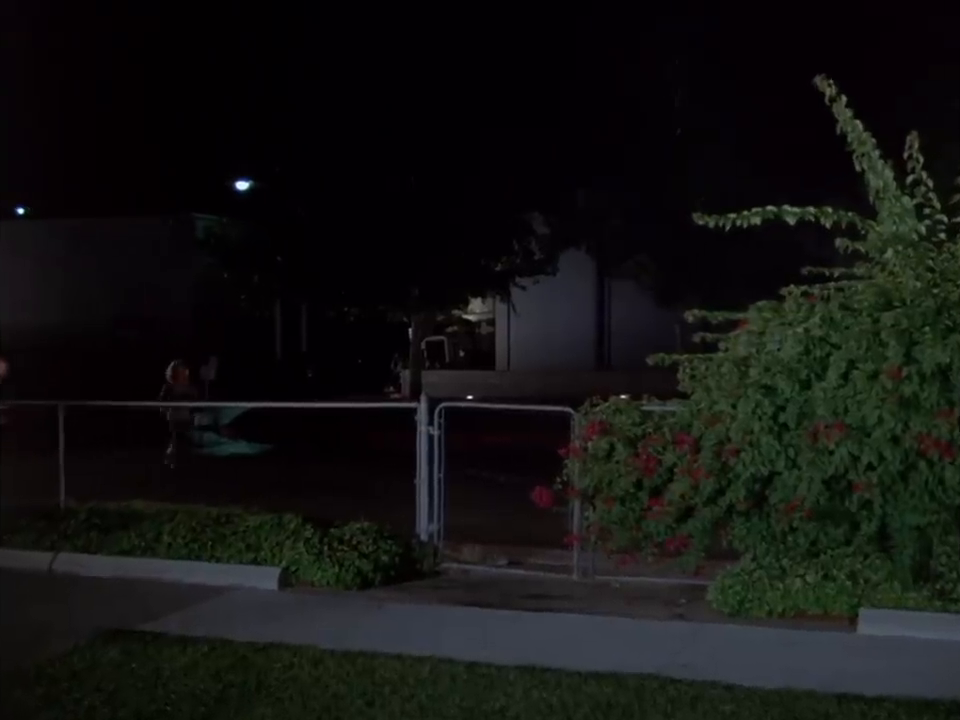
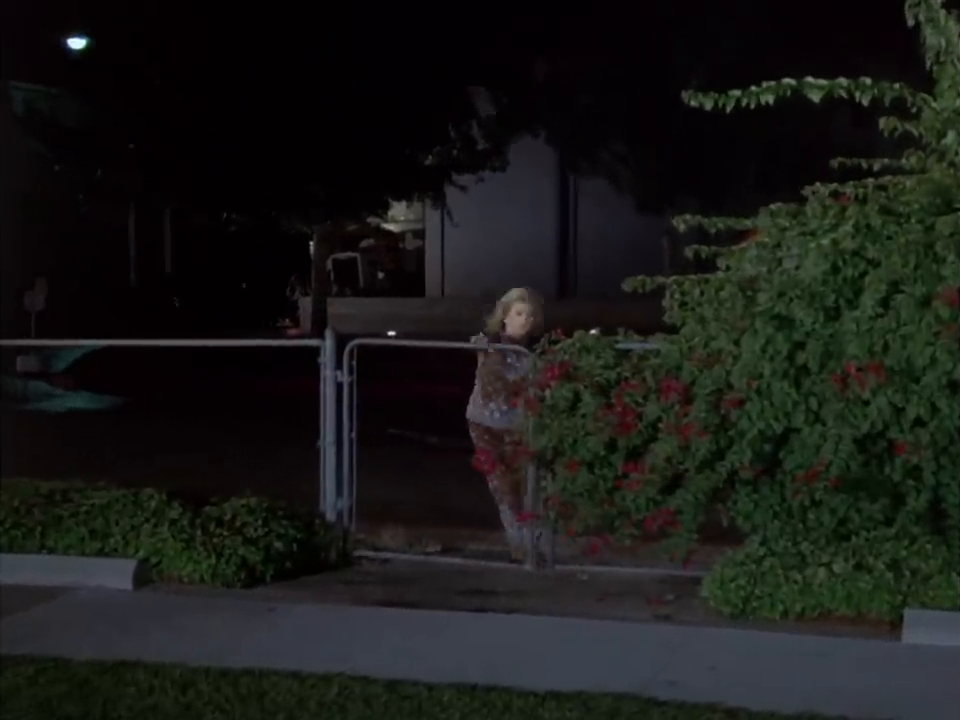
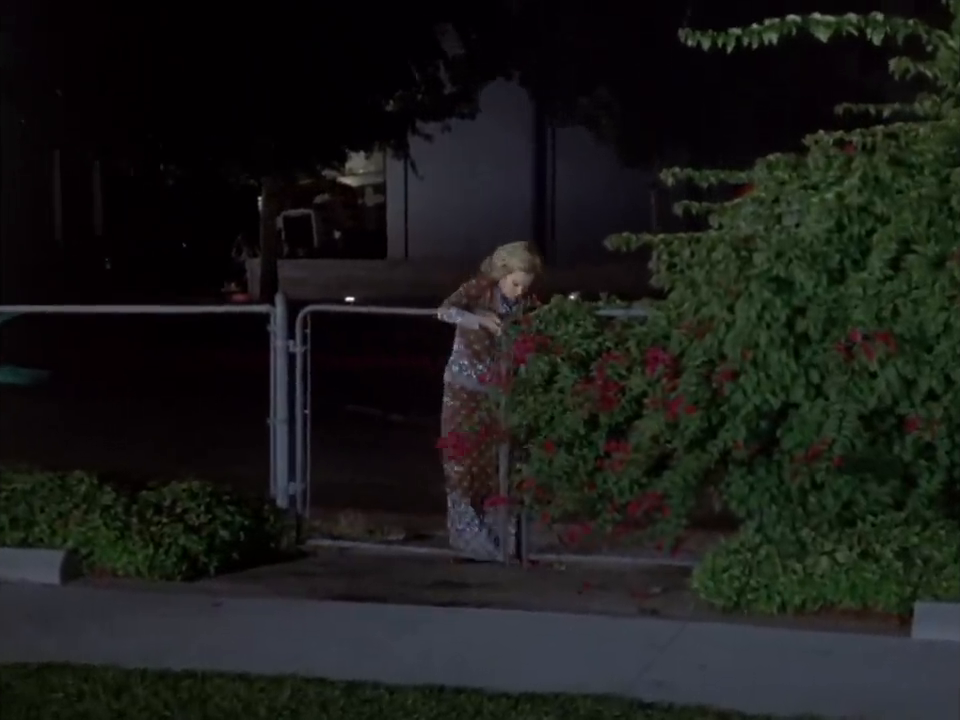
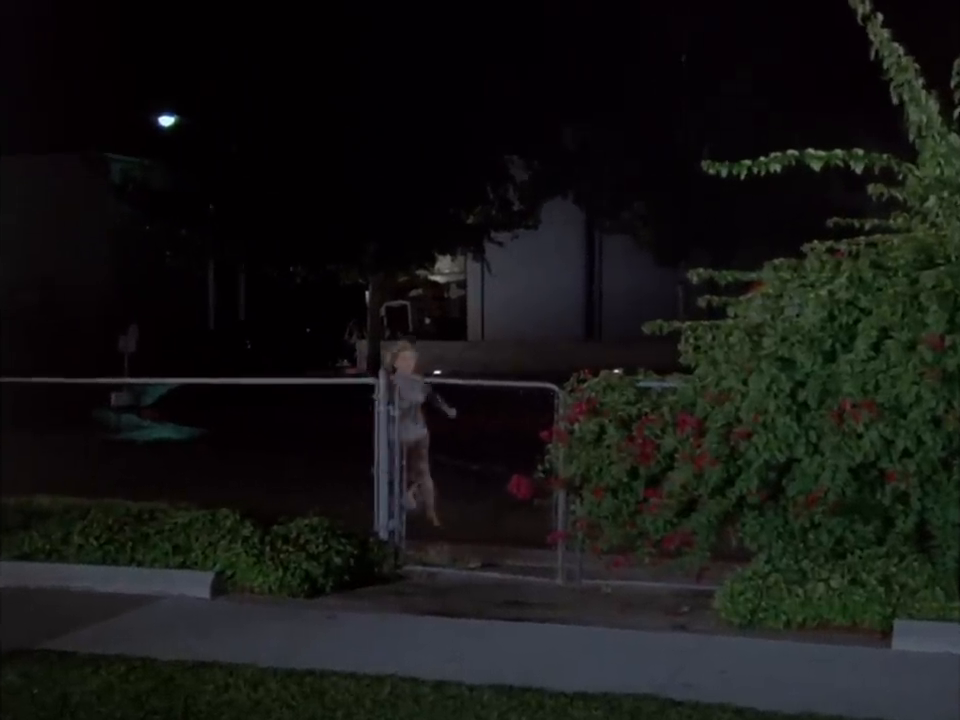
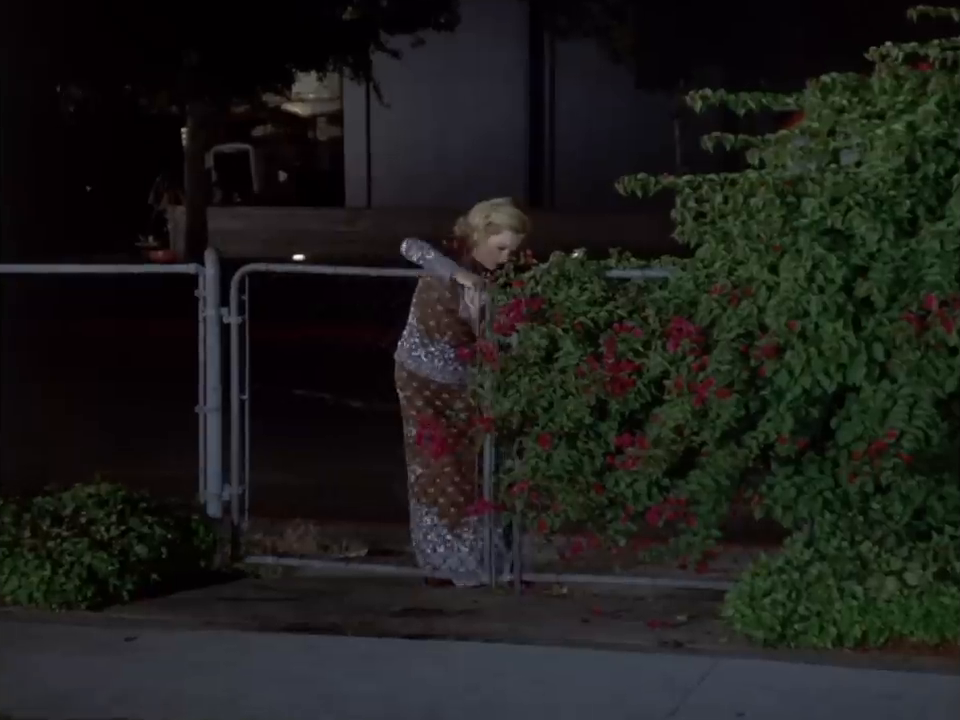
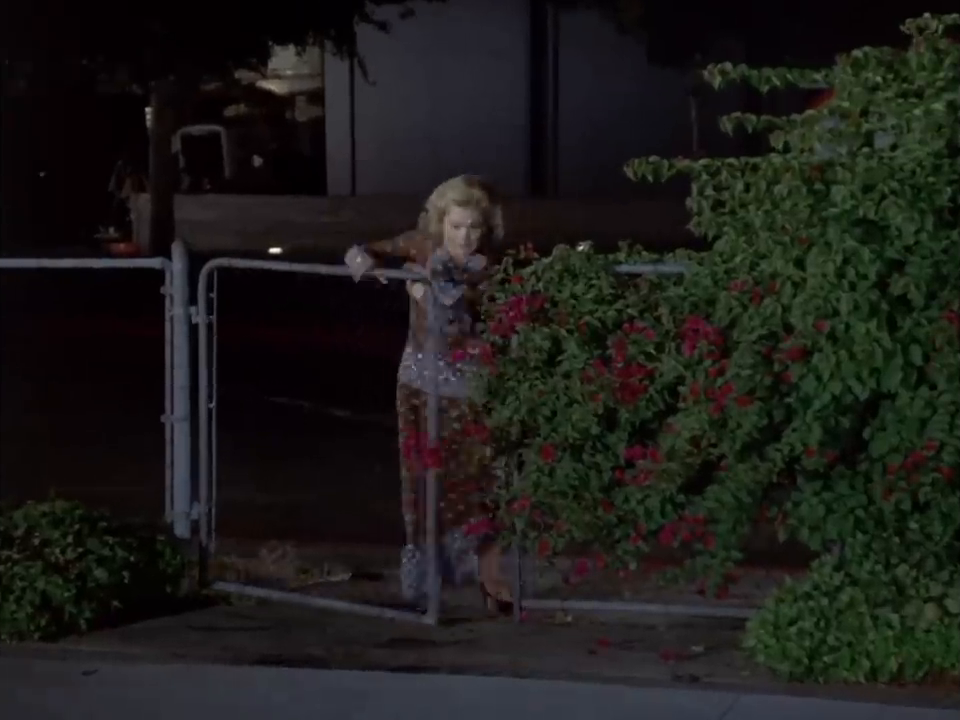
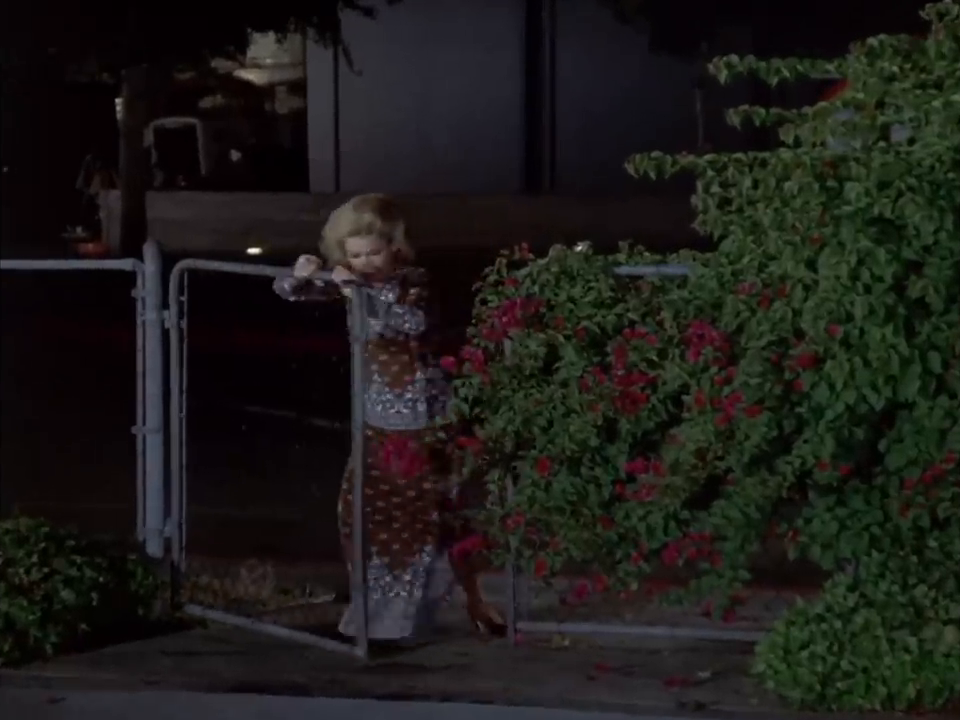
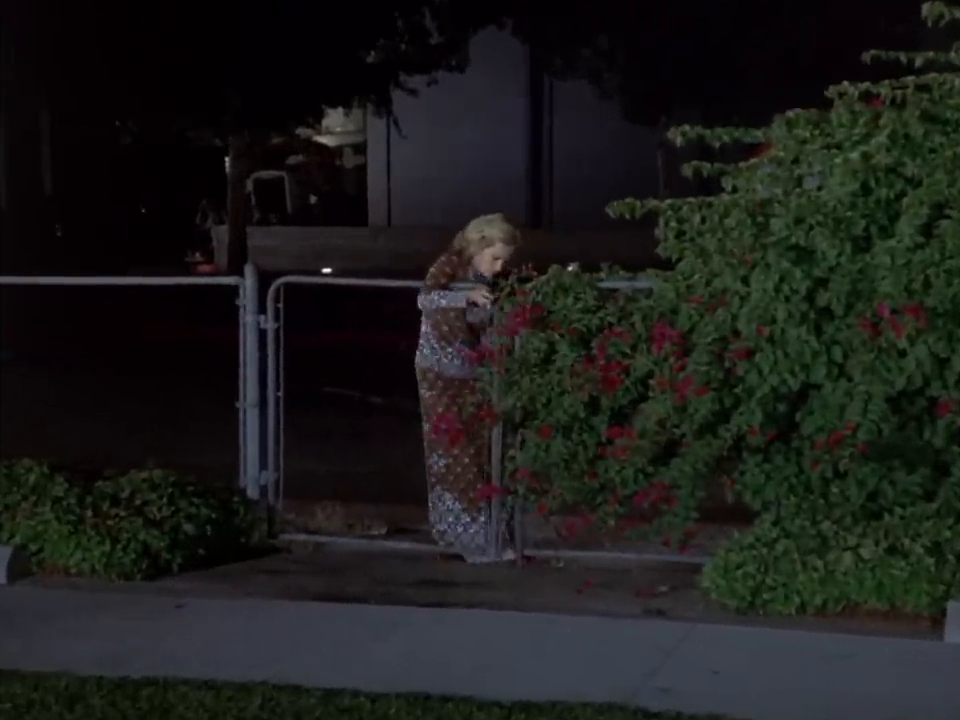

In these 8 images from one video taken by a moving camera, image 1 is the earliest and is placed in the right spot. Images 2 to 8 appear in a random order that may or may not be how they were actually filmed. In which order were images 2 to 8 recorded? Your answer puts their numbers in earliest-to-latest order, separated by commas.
4, 2, 3, 8, 5, 6, 7
